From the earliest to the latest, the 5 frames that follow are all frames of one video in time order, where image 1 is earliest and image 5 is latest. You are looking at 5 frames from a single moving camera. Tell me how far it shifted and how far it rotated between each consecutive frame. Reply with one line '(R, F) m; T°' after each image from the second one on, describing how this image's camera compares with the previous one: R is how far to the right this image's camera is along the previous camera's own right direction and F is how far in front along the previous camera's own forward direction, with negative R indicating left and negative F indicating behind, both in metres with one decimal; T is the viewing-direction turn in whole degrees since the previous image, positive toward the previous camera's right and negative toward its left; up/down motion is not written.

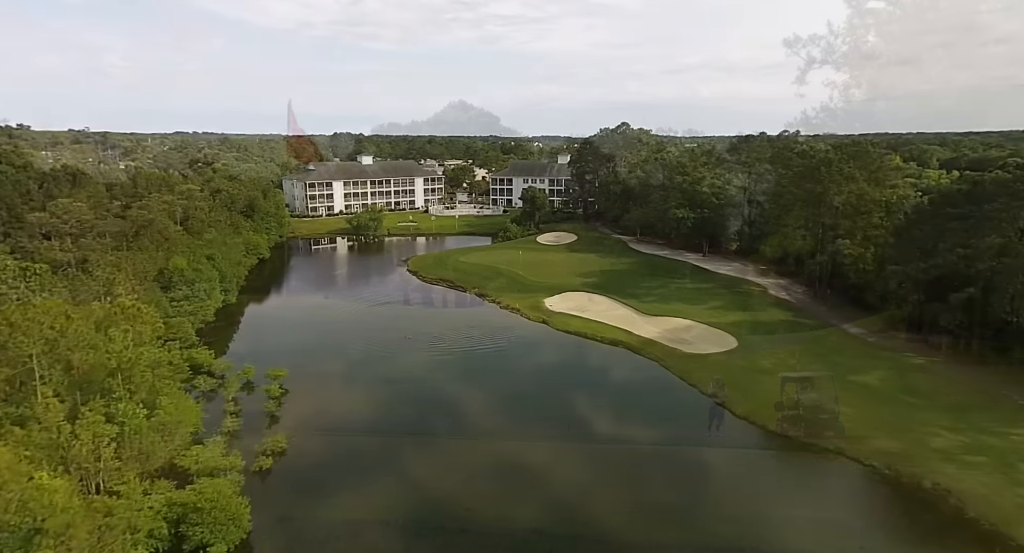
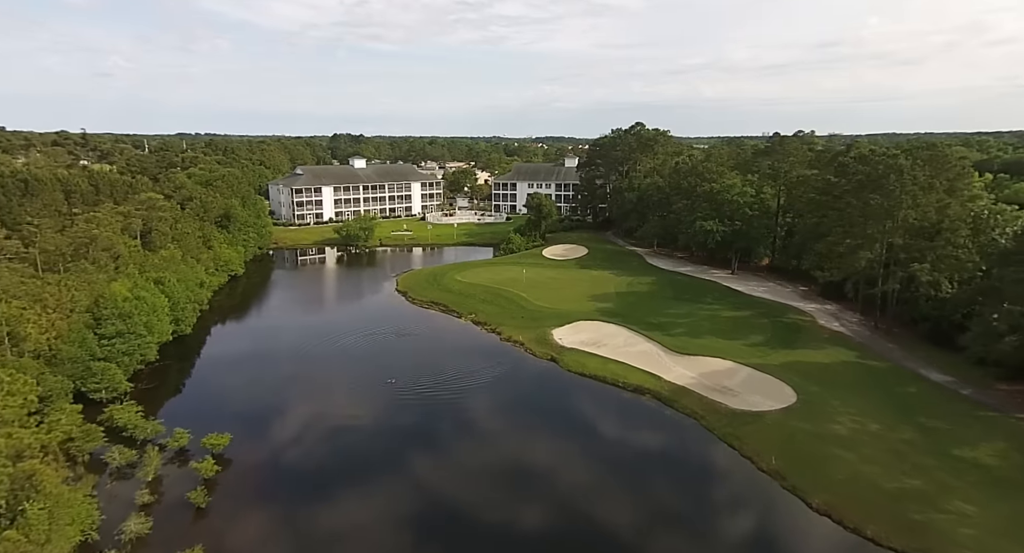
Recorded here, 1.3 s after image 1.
(0.0, +7.1) m; 0°
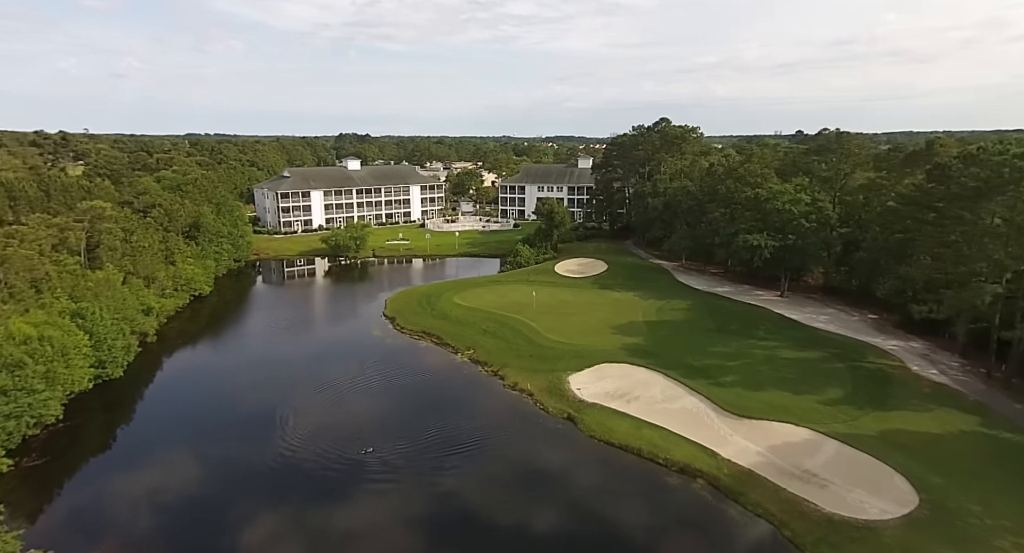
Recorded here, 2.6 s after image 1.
(+0.2, +8.2) m; -1°
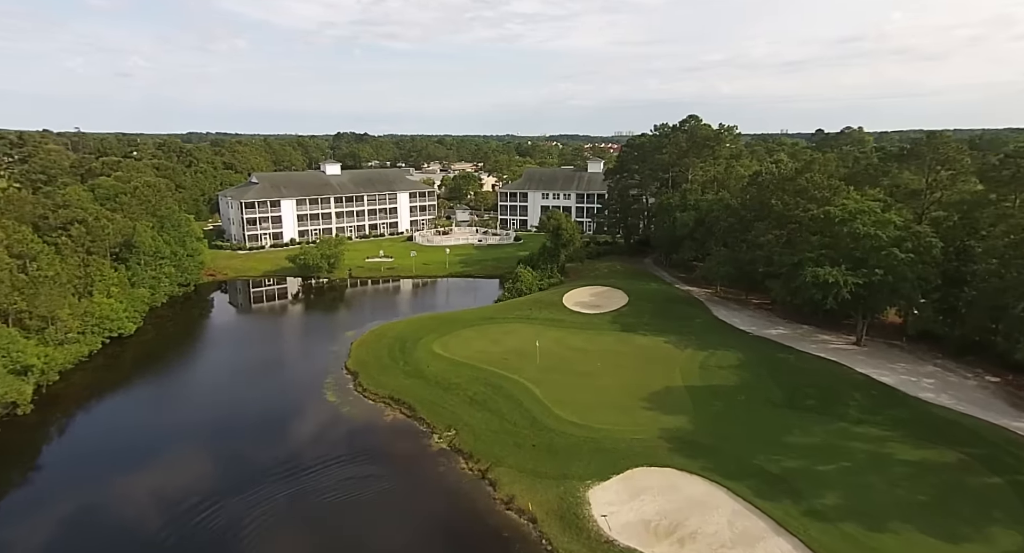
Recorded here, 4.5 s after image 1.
(+0.4, +10.2) m; 0°
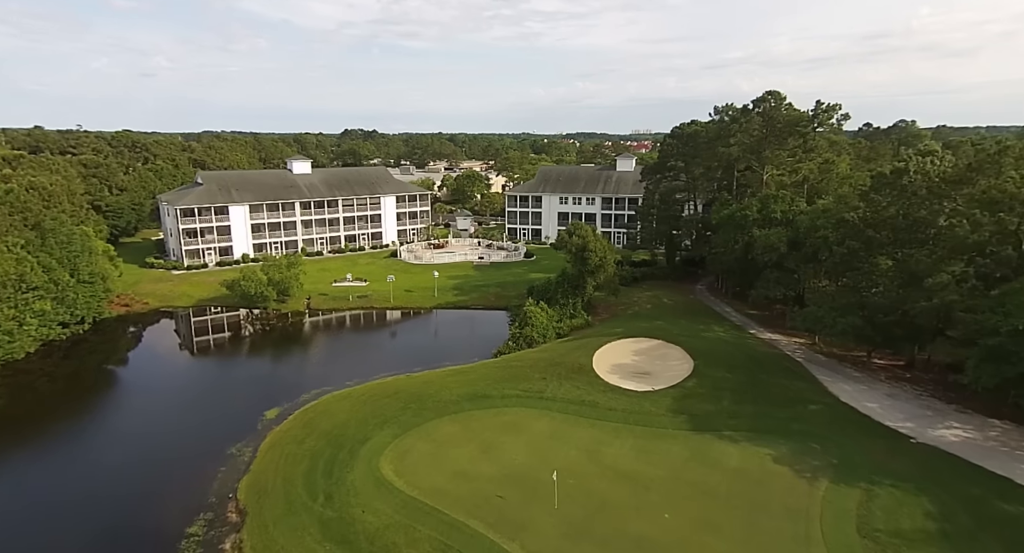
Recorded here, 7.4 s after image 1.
(+0.5, +14.7) m; -2°
